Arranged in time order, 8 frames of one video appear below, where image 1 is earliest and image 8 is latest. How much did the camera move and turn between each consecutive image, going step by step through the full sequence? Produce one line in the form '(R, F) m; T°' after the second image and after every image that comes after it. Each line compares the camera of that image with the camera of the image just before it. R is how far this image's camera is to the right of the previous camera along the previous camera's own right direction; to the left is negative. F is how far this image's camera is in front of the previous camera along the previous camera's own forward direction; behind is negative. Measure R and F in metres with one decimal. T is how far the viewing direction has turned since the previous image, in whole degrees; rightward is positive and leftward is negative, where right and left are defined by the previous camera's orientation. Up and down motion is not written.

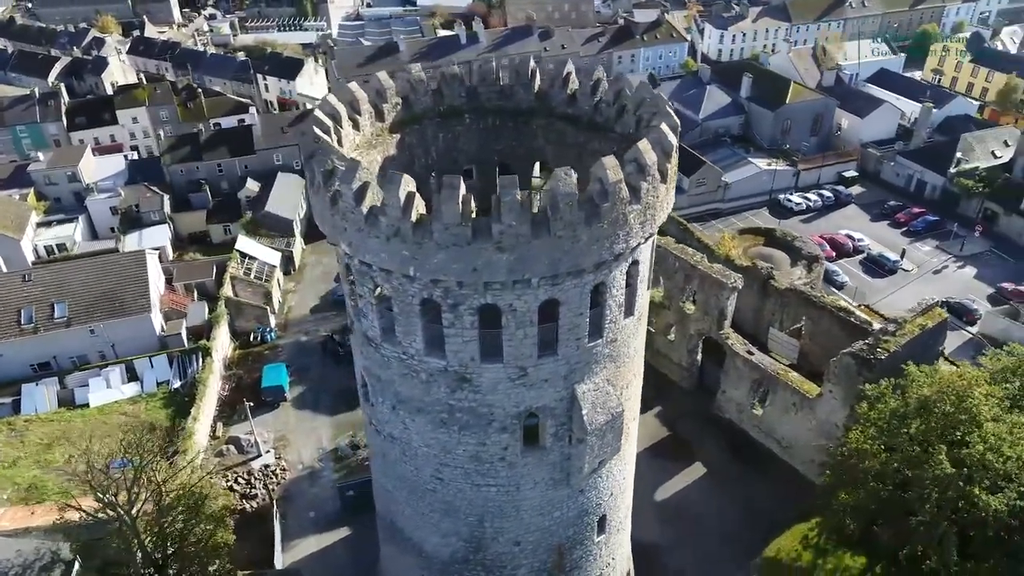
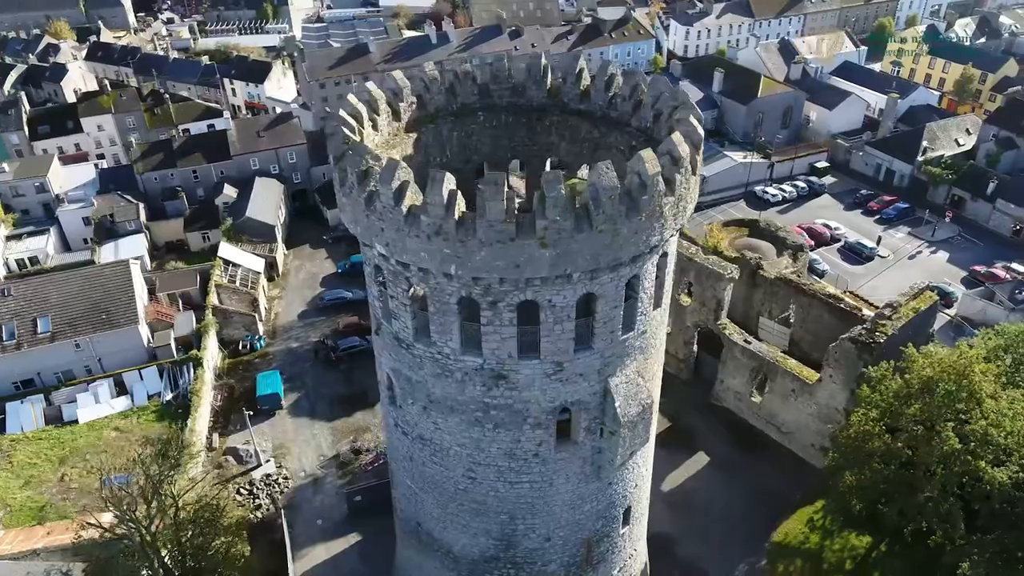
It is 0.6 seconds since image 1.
(-1.5, 0.0) m; +3°
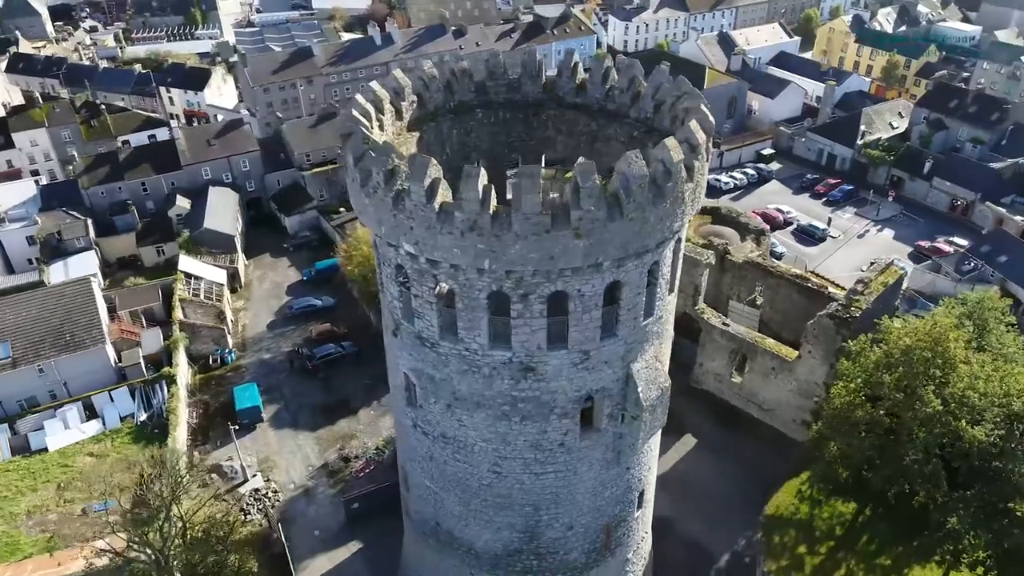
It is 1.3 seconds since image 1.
(-1.9, -0.1) m; +5°
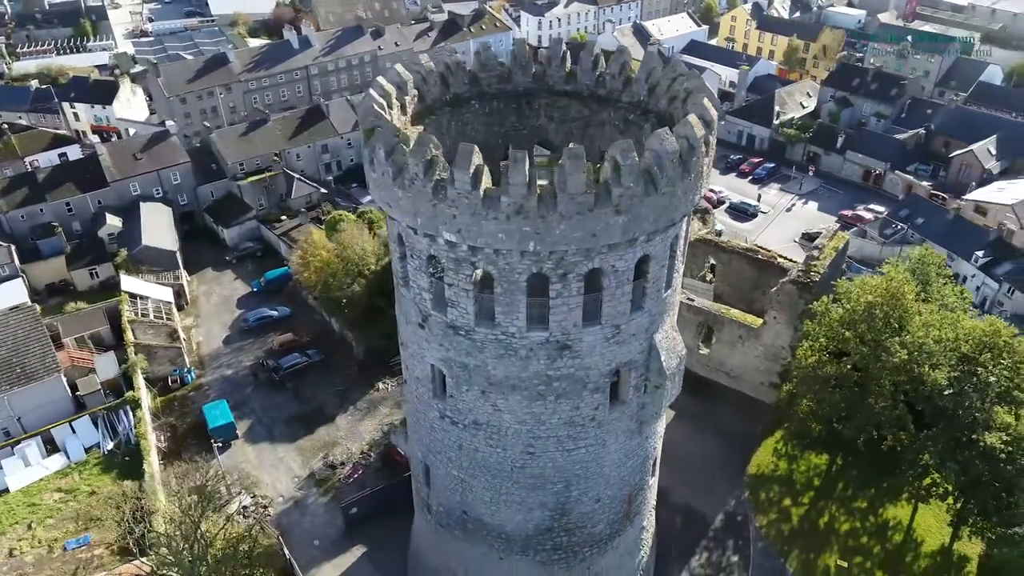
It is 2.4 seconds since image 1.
(-2.7, -0.2) m; +7°
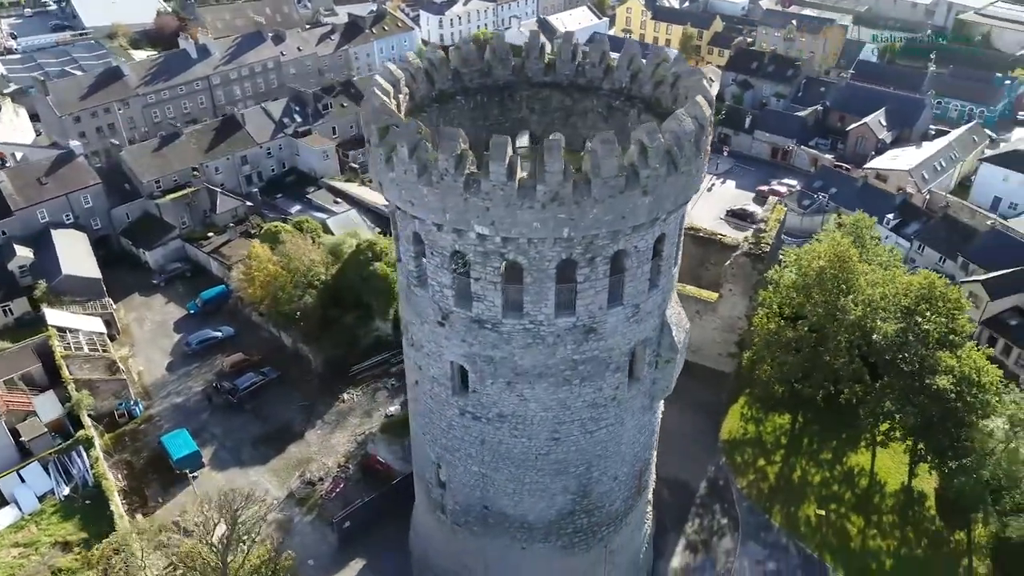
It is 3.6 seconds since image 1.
(-2.8, 0.0) m; +8°
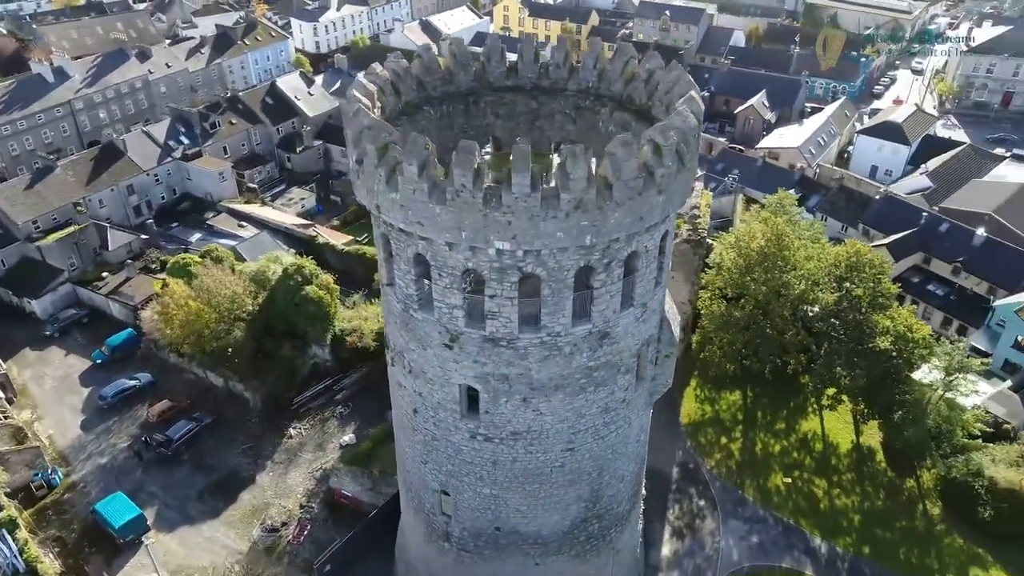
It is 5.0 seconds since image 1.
(-2.8, +0.8) m; +9°
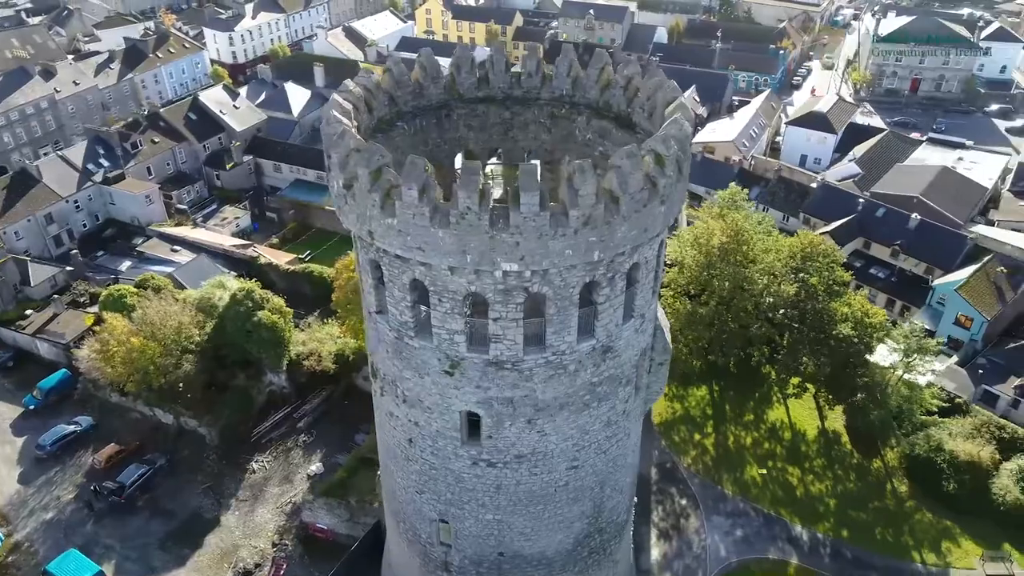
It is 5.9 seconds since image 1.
(-1.5, +0.6) m; +6°
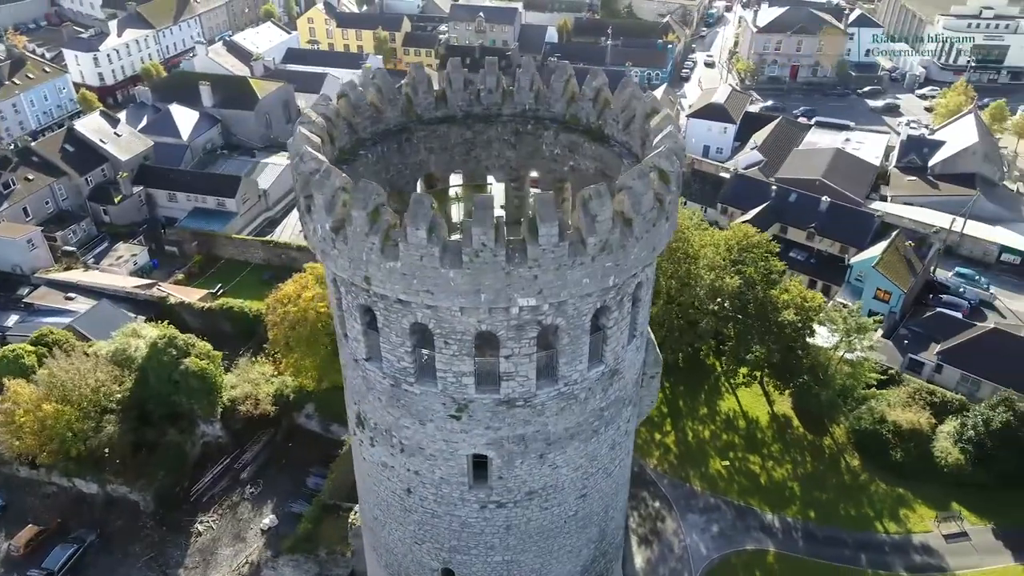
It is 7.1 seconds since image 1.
(-2.1, +1.0) m; +8°
